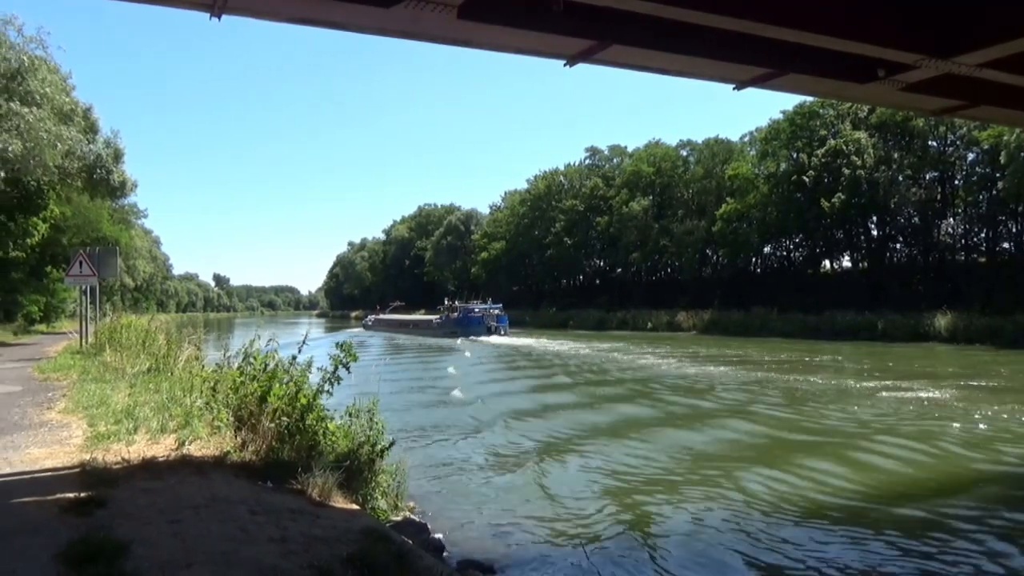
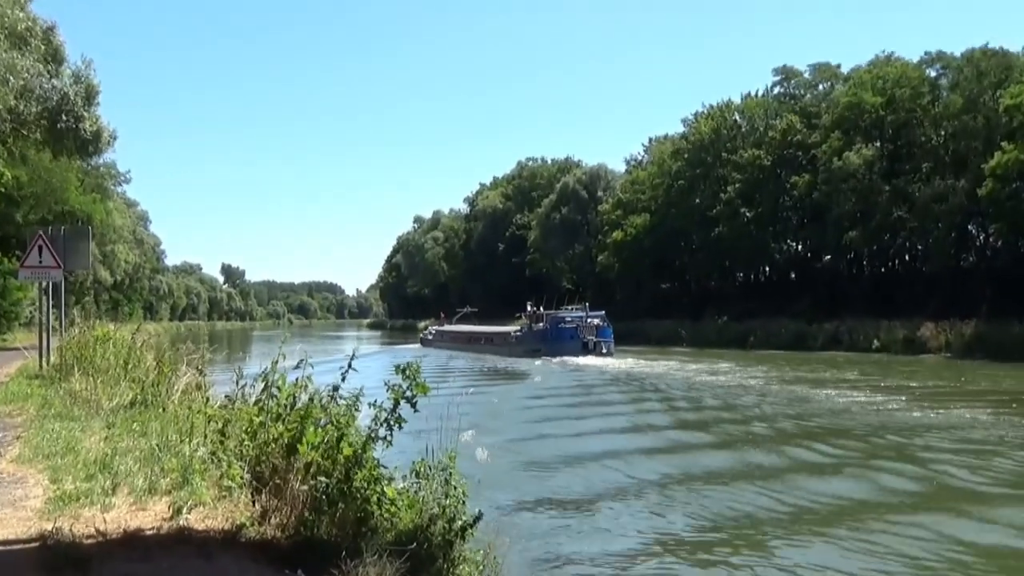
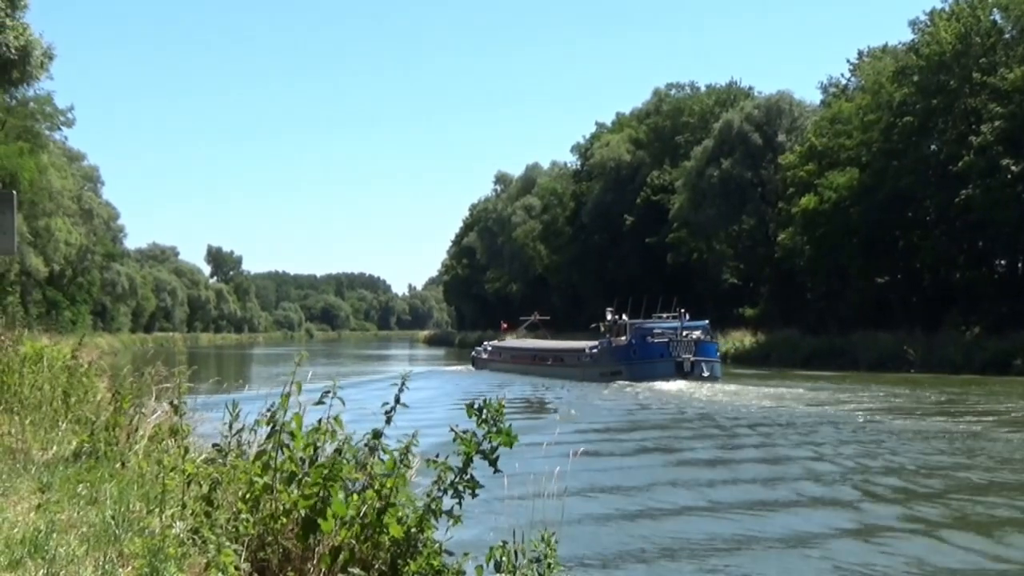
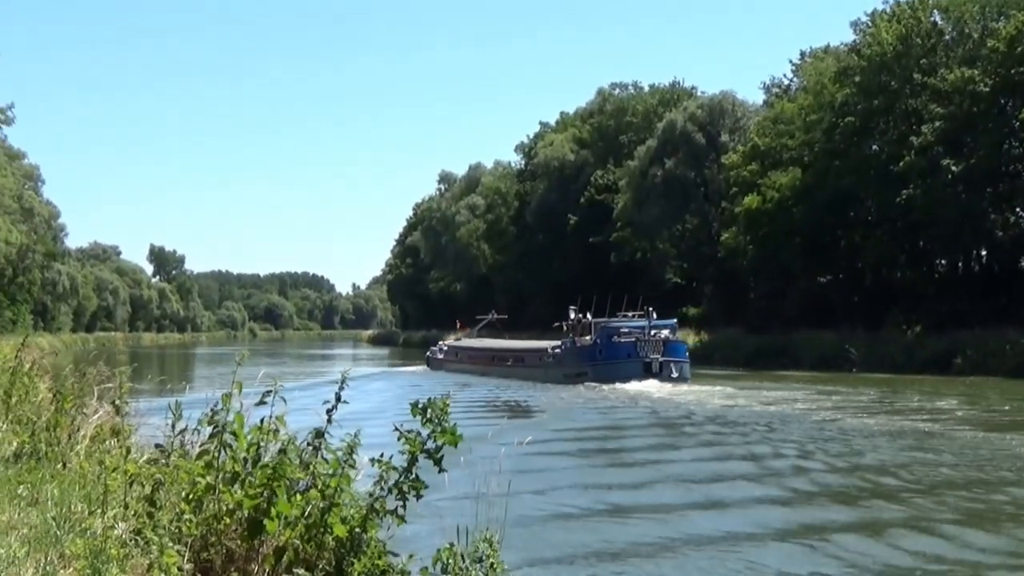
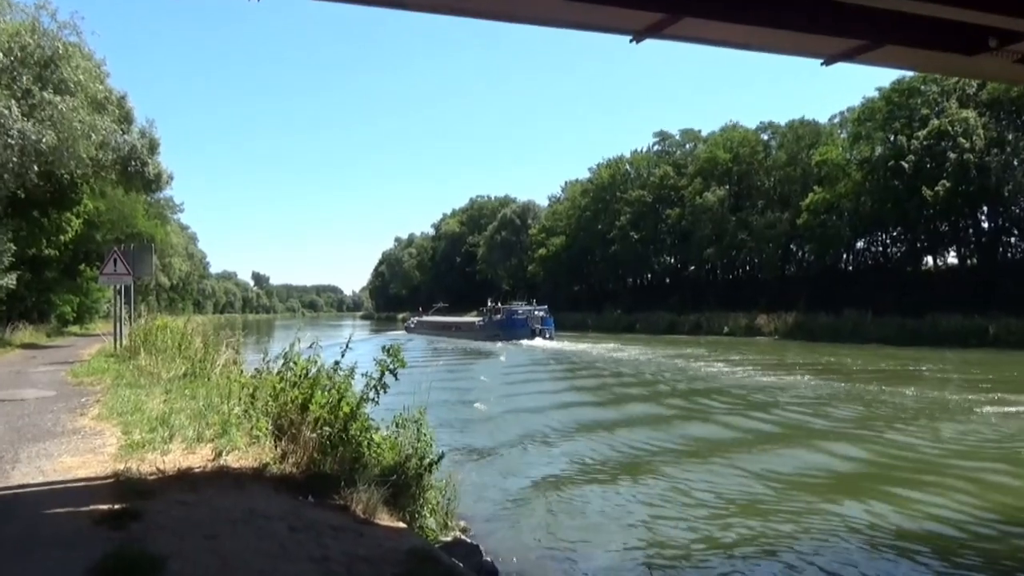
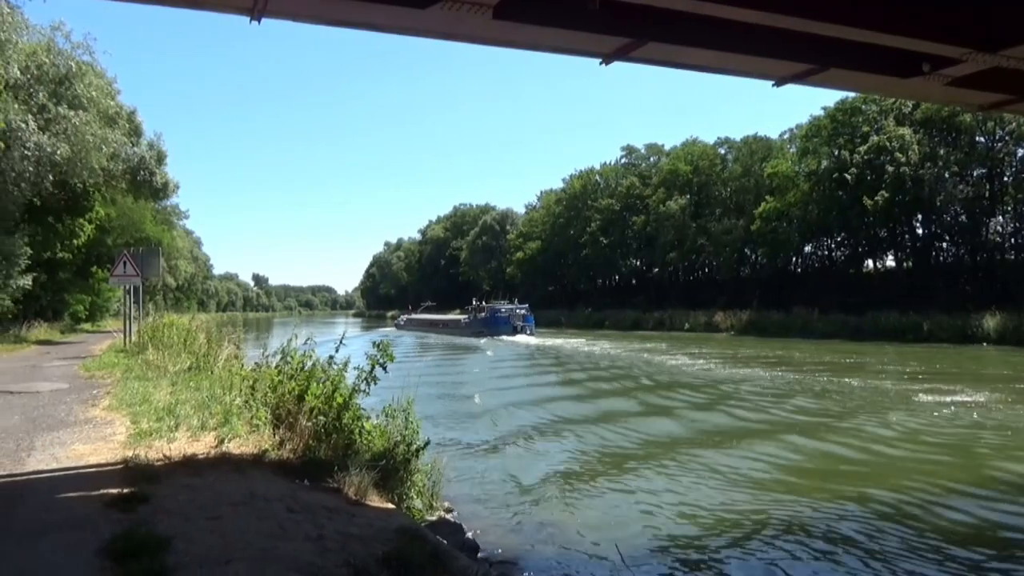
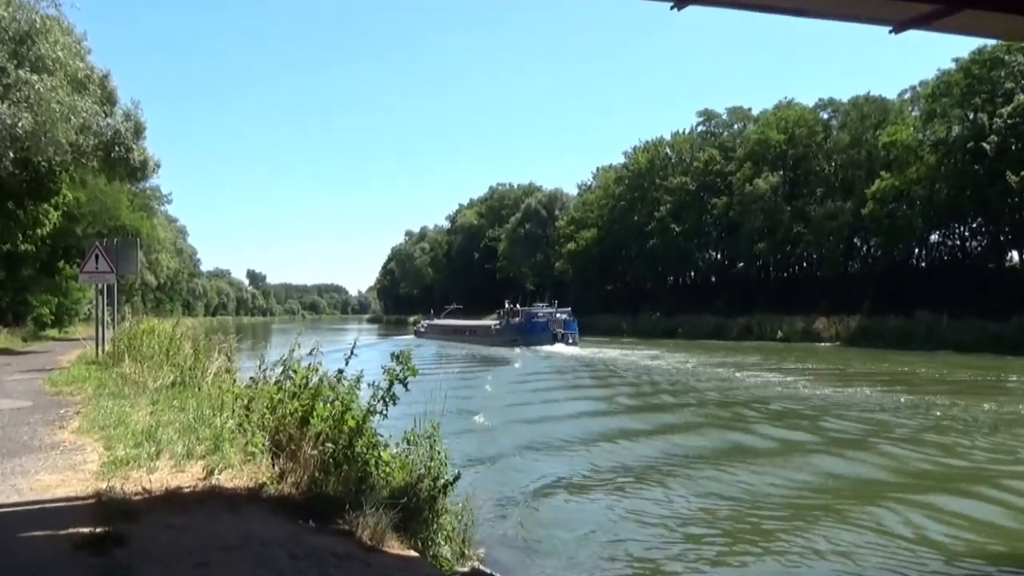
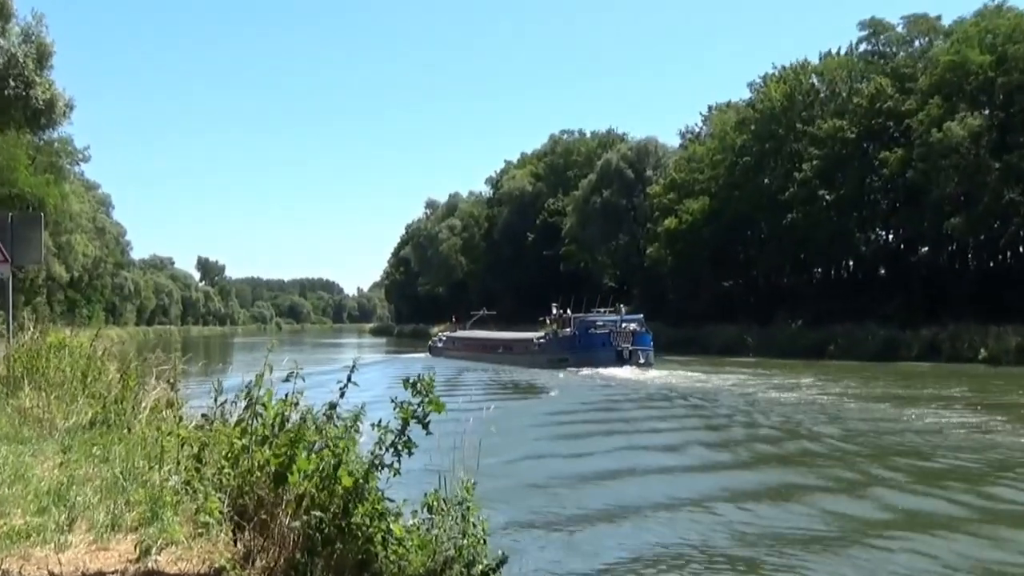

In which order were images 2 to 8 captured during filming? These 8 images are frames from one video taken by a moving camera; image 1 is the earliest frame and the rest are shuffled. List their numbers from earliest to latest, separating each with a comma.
6, 5, 7, 2, 8, 4, 3
